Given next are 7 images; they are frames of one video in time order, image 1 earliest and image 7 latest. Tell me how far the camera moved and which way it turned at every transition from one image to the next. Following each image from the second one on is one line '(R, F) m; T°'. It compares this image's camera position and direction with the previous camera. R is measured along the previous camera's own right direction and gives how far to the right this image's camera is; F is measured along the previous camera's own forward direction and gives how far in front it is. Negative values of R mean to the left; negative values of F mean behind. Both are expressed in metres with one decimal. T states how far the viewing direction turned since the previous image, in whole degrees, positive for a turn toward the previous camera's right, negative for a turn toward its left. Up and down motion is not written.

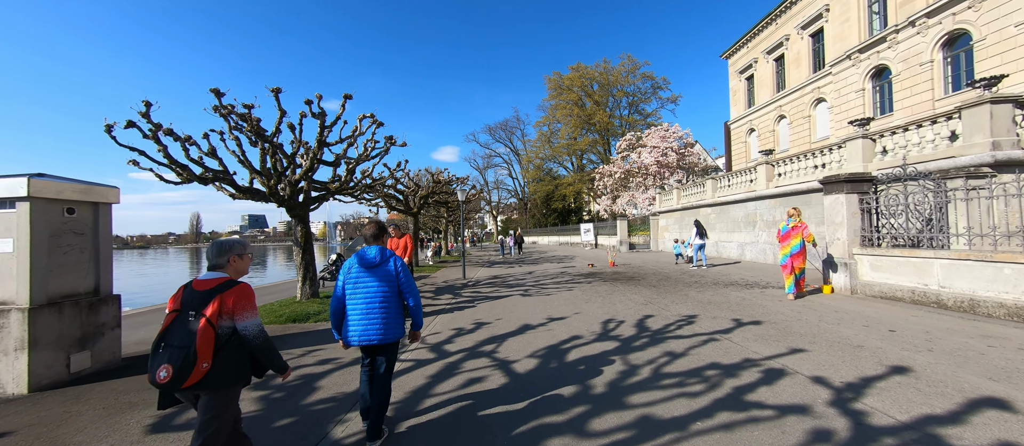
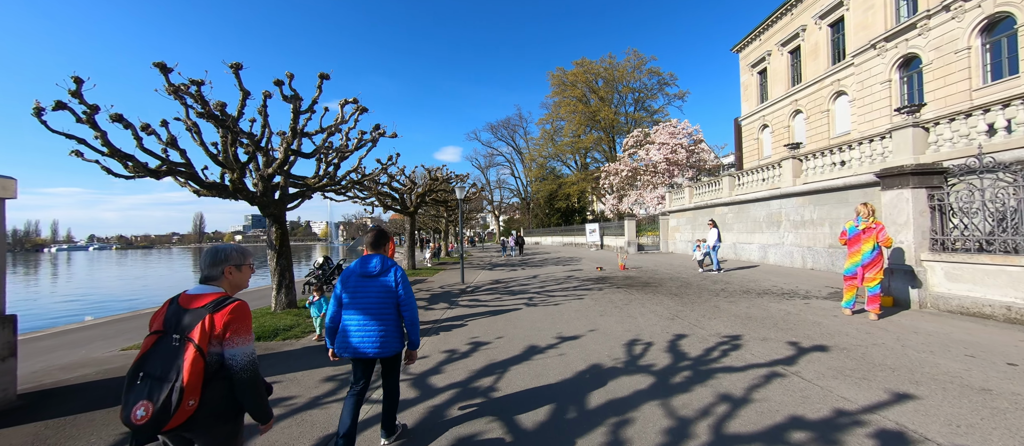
(0.0, +1.1) m; 0°
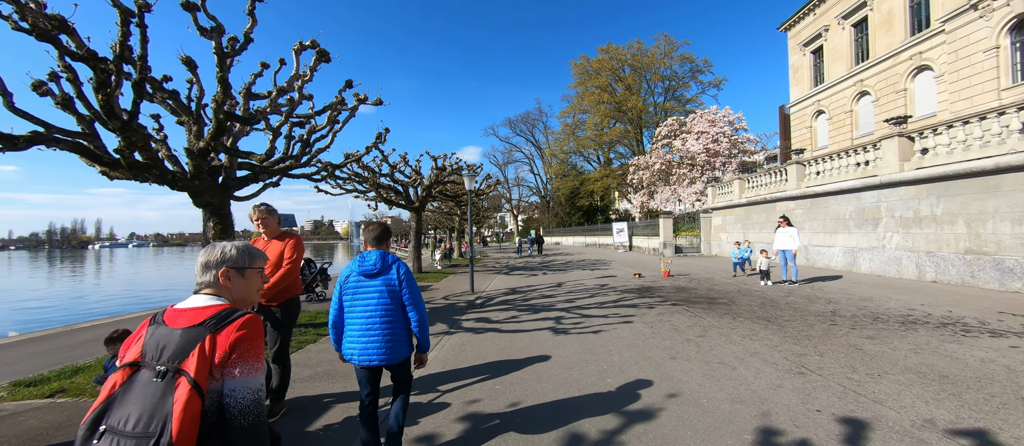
(-0.1, +2.5) m; -3°
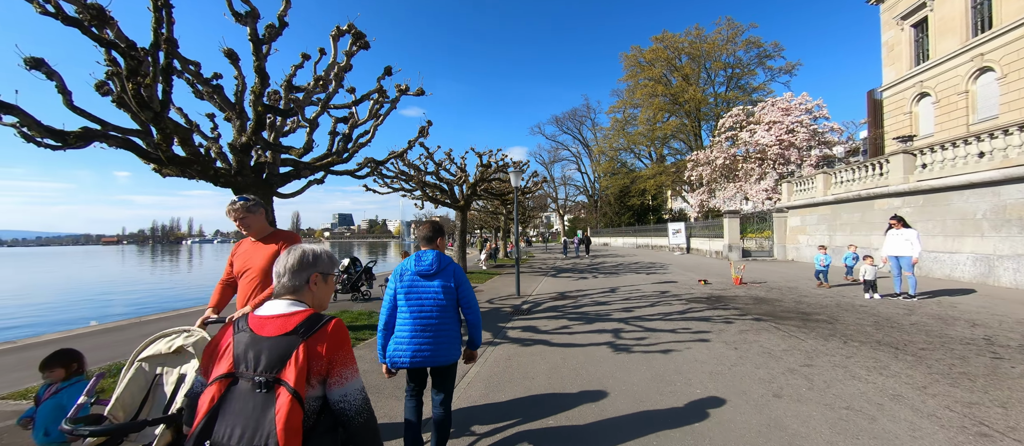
(-0.1, +0.7) m; -7°
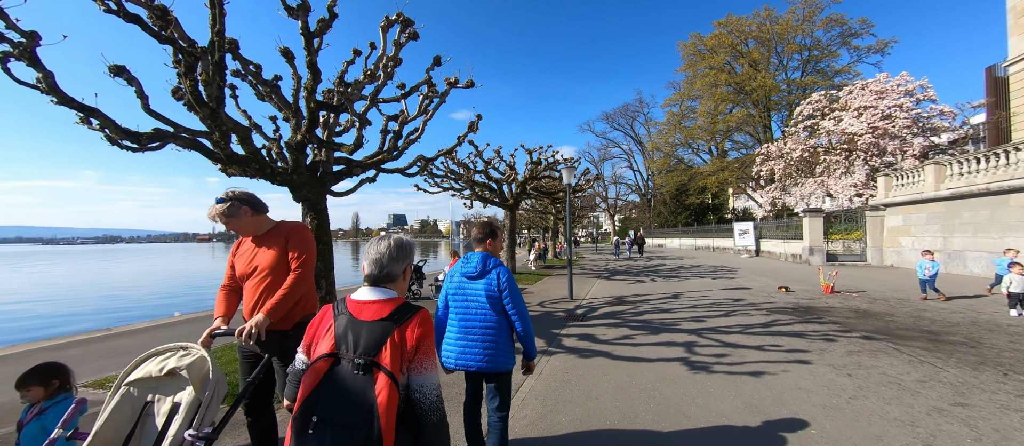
(-0.1, +0.5) m; -7°
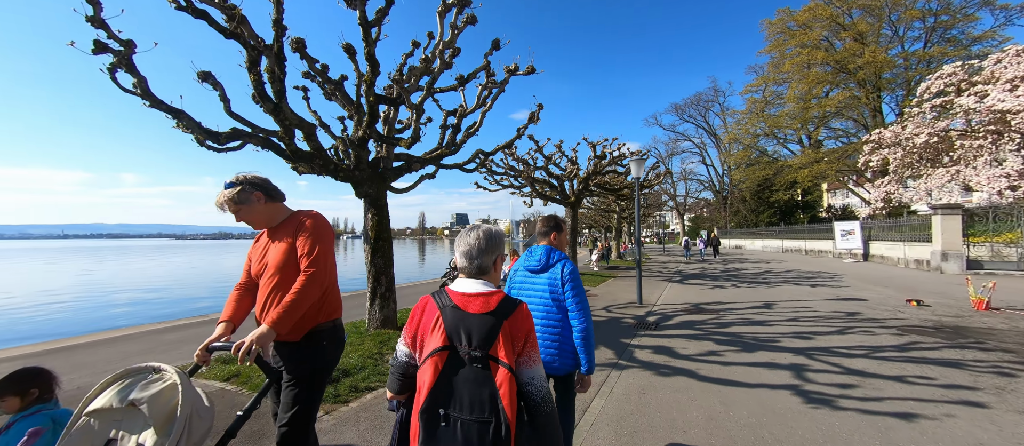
(-0.1, +0.5) m; -9°
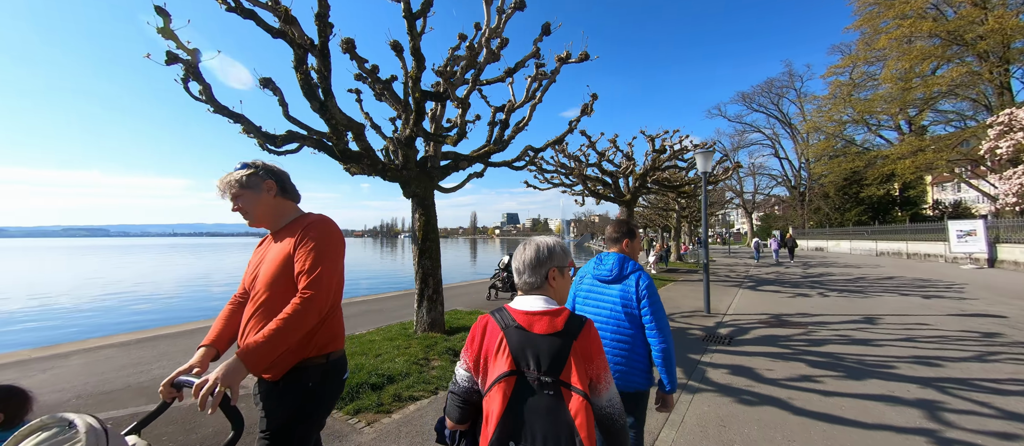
(0.0, +0.4) m; -8°
